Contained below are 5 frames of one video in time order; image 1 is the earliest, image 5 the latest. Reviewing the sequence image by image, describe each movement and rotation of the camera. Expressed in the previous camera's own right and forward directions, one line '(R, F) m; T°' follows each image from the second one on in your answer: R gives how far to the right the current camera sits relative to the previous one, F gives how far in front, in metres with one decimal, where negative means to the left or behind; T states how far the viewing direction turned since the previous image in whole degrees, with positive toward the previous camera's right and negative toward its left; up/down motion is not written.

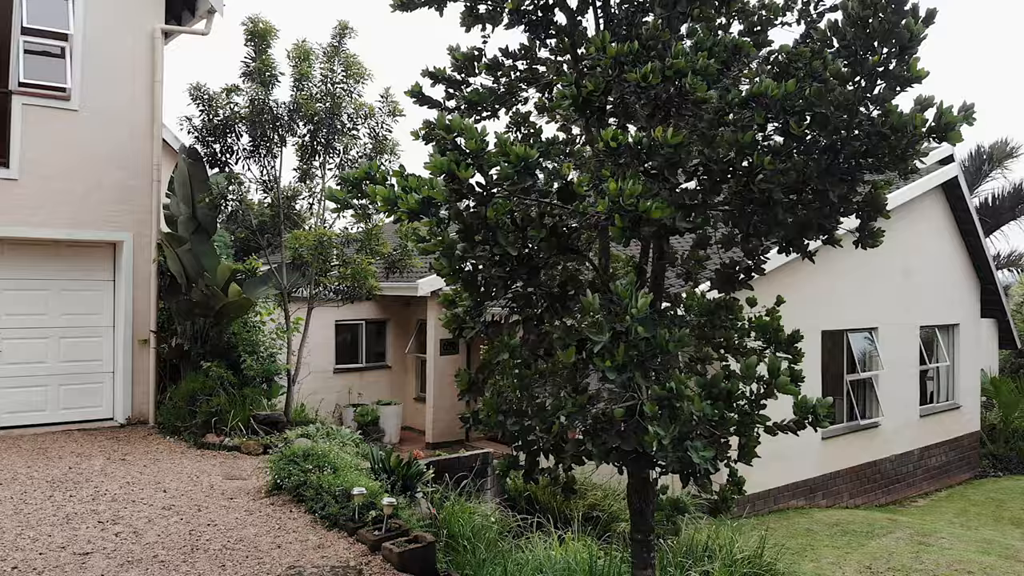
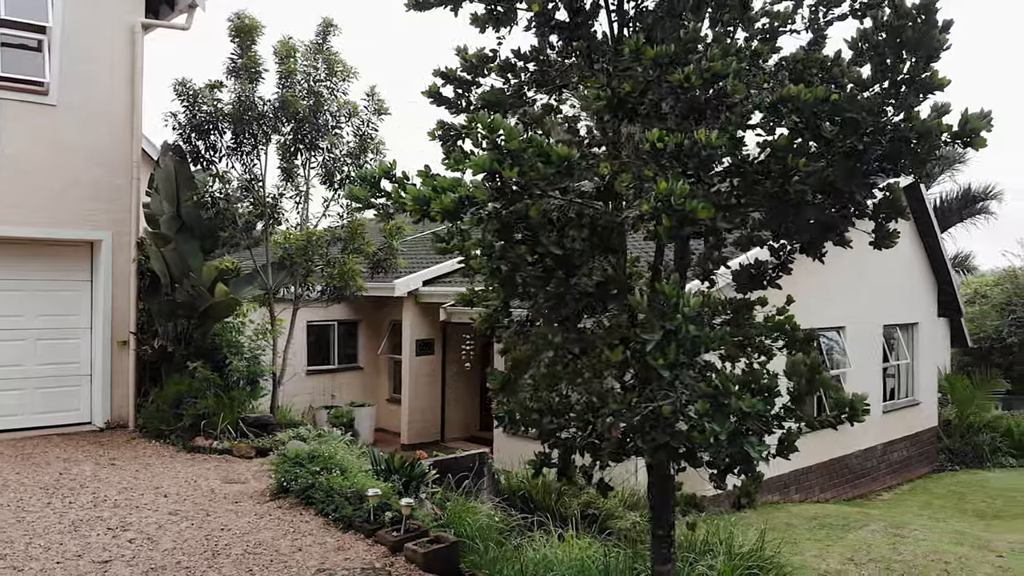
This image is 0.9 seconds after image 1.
(-0.5, 0.0) m; +3°
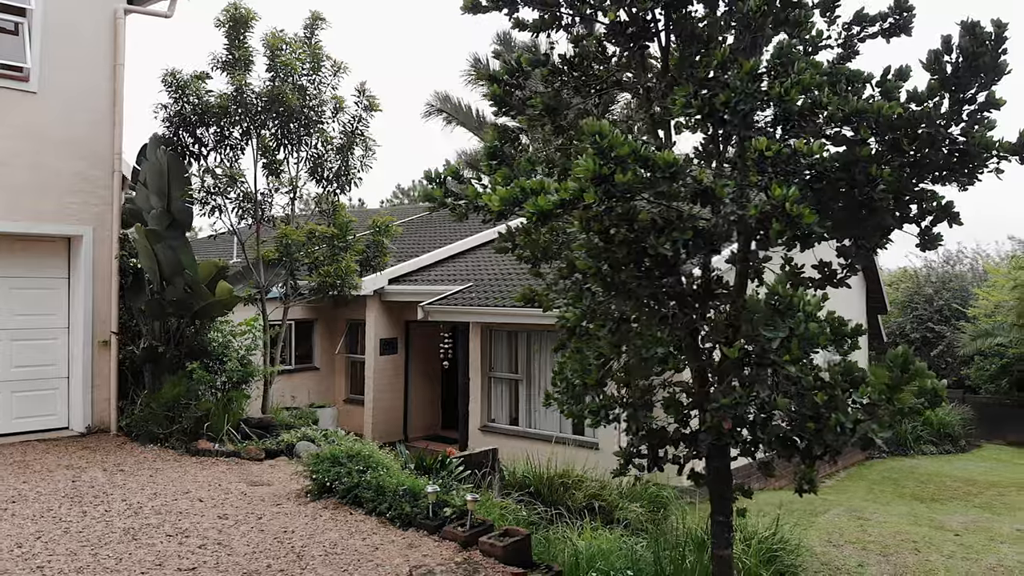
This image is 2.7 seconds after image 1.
(-1.1, -0.1) m; +7°
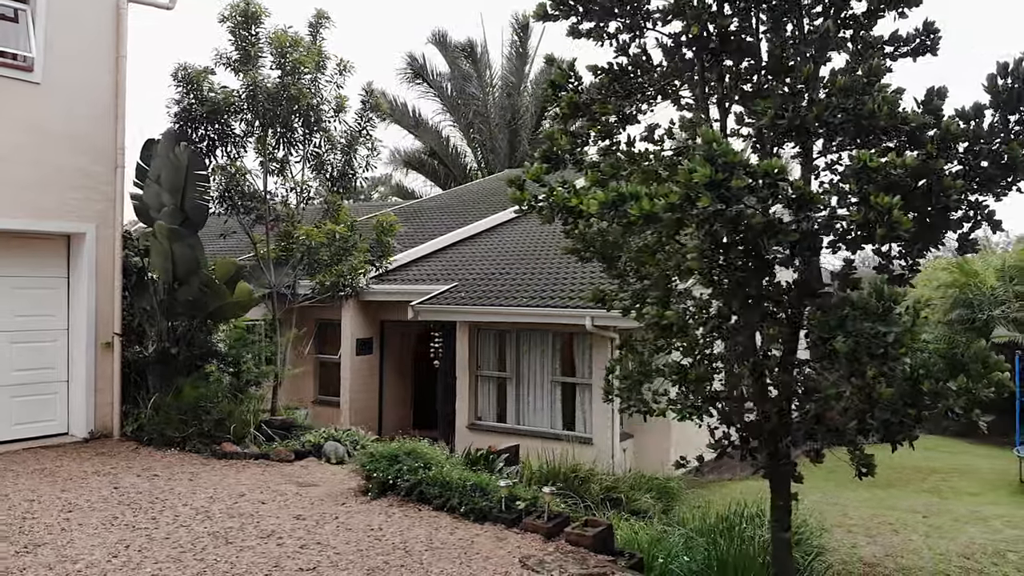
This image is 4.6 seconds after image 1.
(-1.2, -0.1) m; +6°
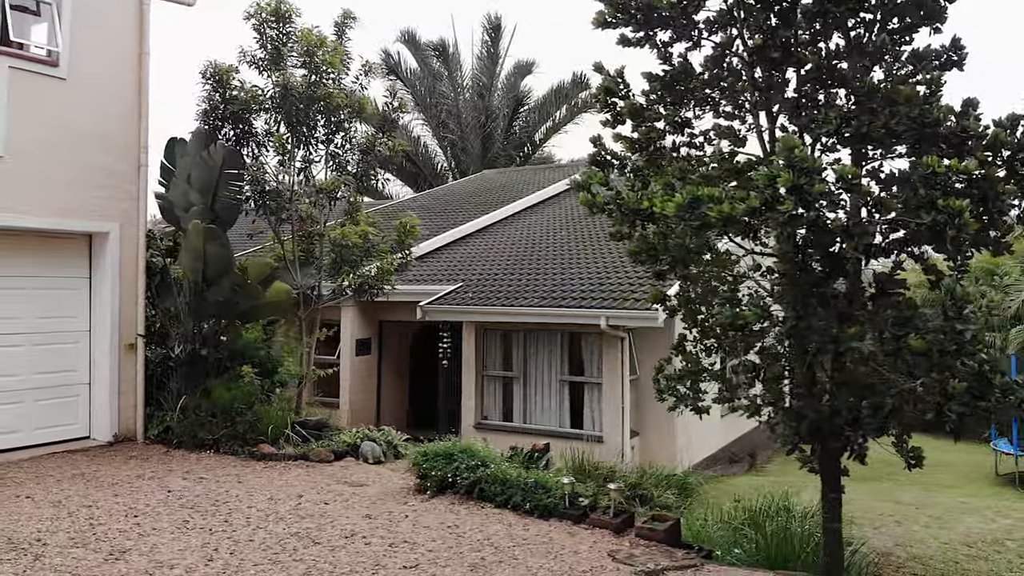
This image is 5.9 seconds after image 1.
(-0.8, -0.1) m; +3°
